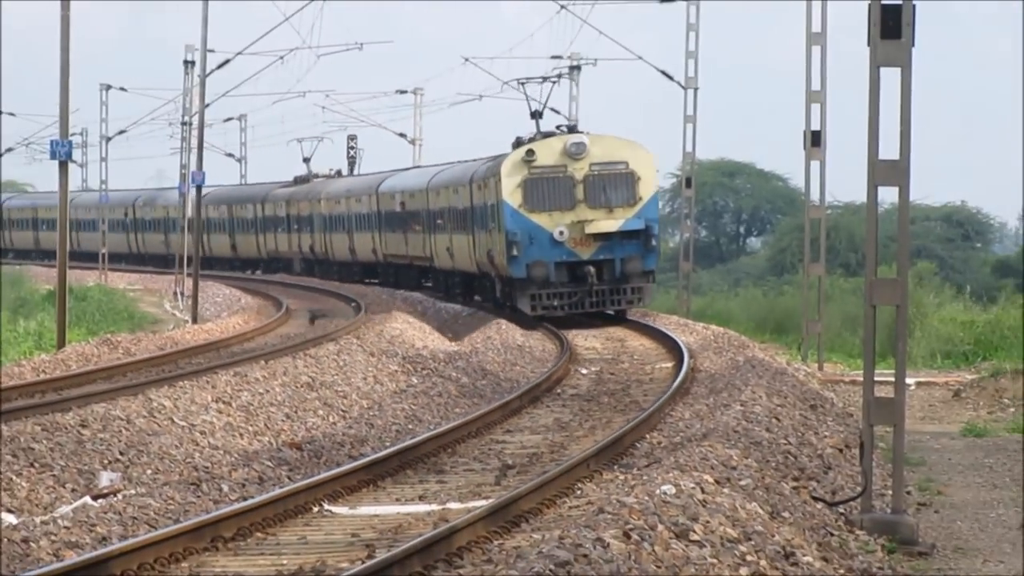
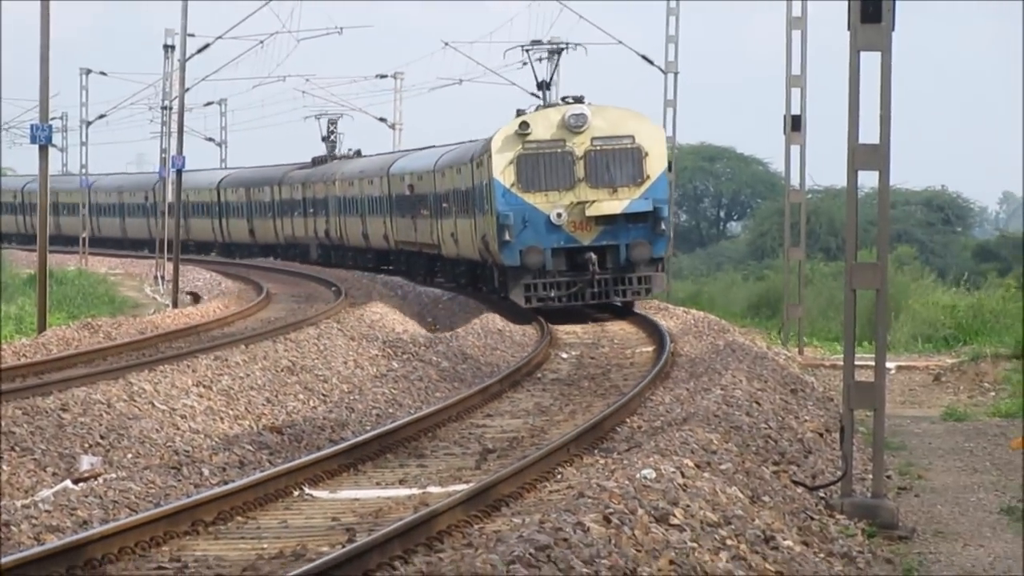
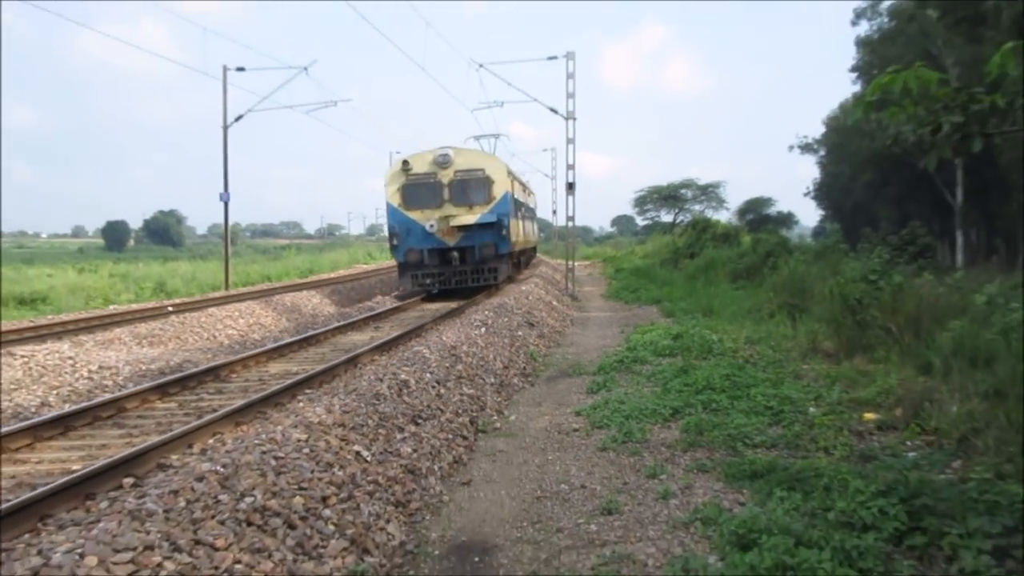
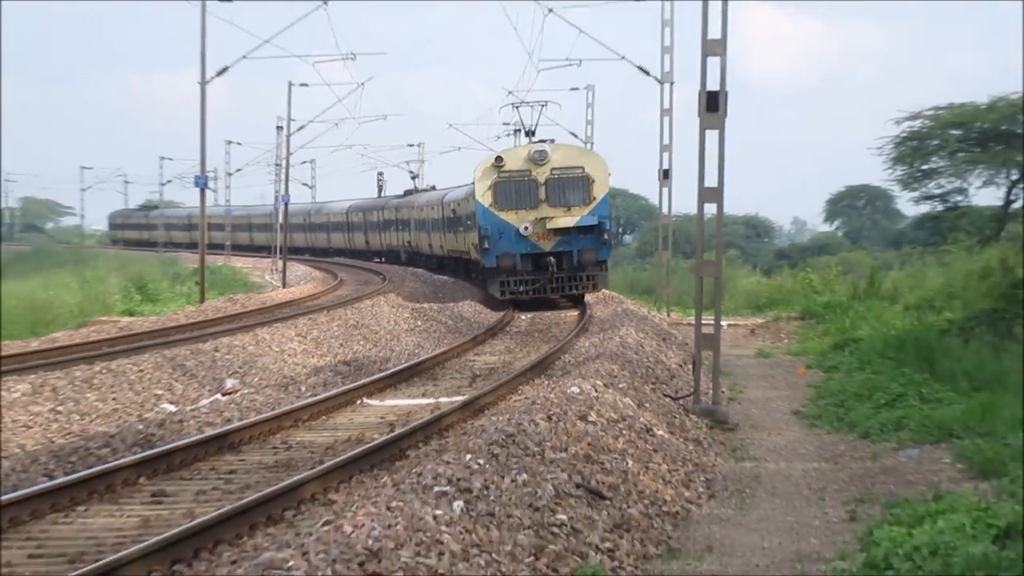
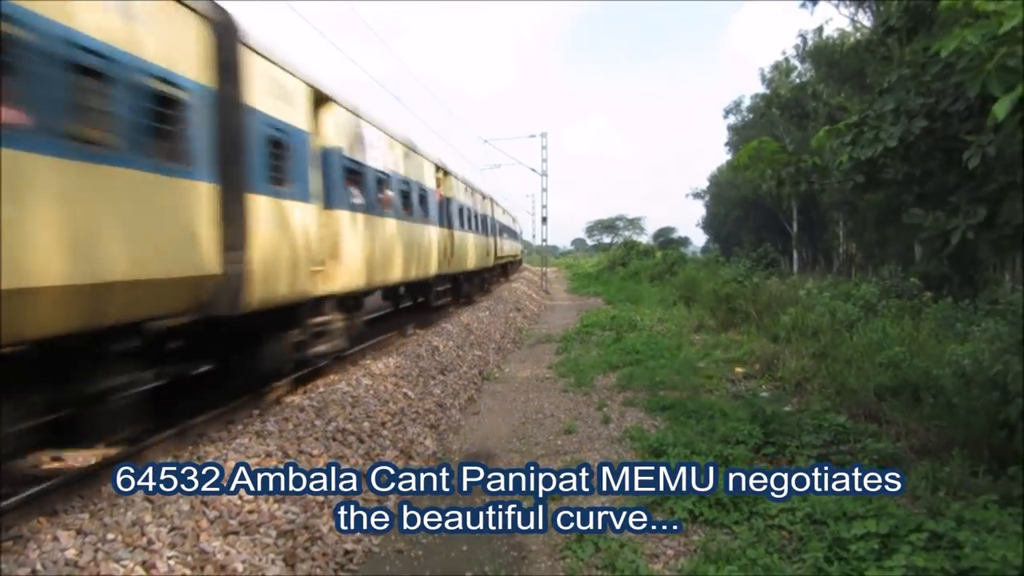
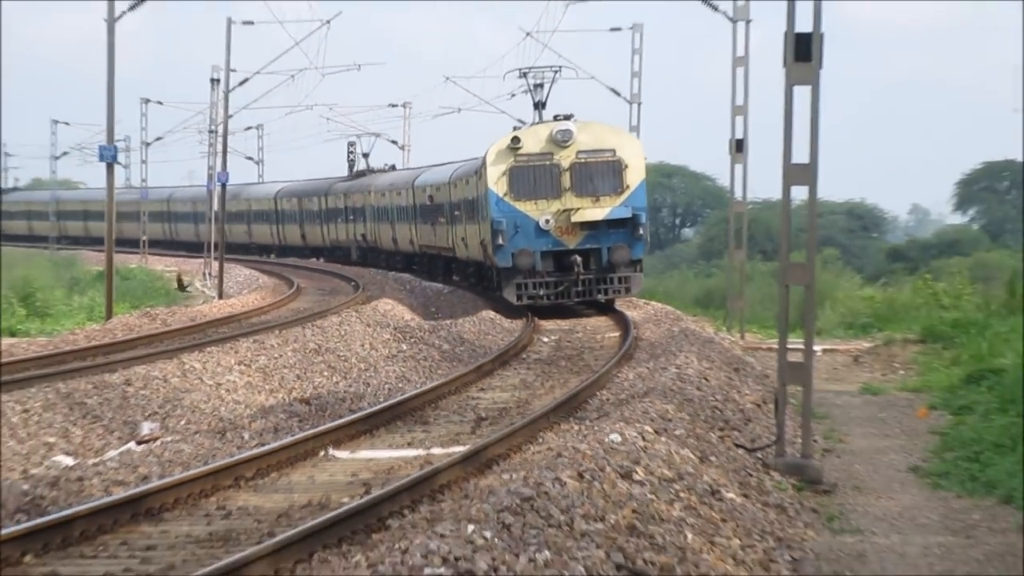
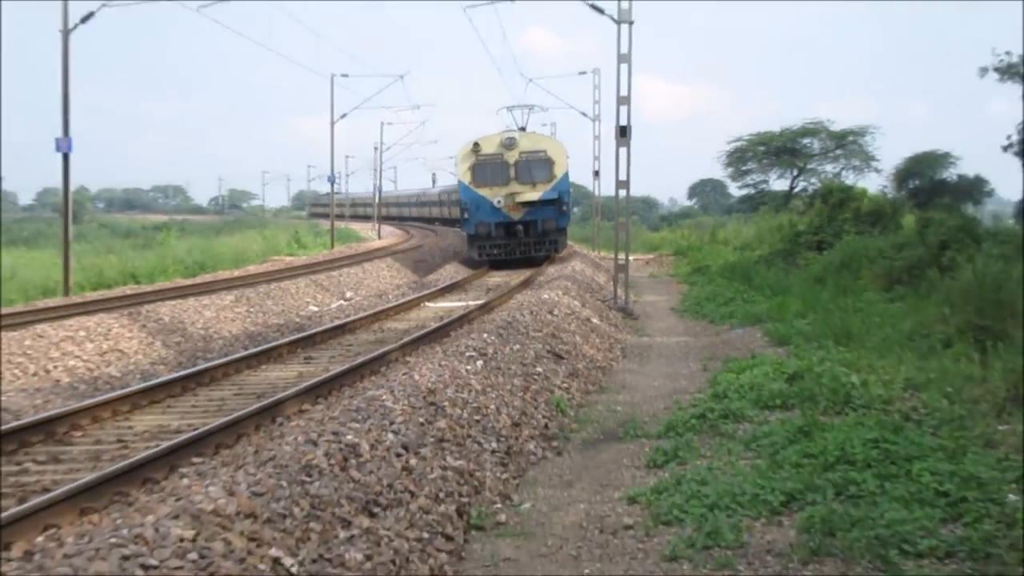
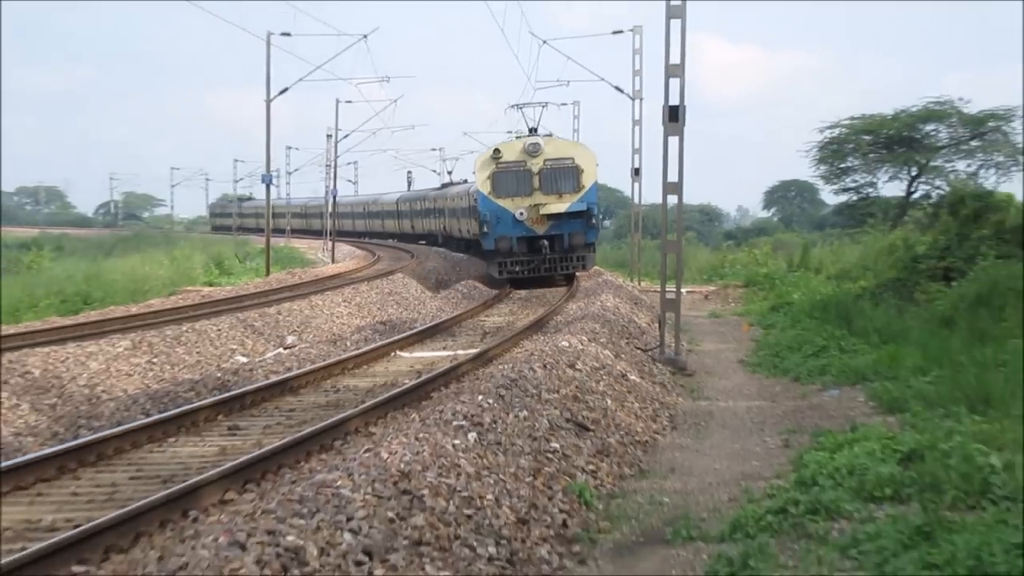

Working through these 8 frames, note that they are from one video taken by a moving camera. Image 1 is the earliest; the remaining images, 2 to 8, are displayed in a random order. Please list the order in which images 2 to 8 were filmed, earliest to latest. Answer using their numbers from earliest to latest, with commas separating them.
2, 6, 4, 8, 7, 3, 5
